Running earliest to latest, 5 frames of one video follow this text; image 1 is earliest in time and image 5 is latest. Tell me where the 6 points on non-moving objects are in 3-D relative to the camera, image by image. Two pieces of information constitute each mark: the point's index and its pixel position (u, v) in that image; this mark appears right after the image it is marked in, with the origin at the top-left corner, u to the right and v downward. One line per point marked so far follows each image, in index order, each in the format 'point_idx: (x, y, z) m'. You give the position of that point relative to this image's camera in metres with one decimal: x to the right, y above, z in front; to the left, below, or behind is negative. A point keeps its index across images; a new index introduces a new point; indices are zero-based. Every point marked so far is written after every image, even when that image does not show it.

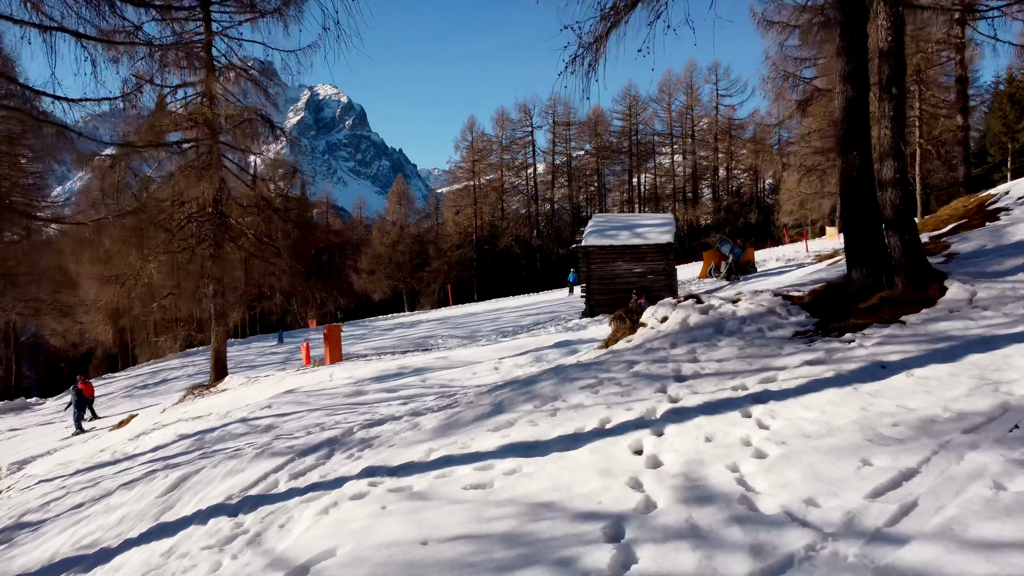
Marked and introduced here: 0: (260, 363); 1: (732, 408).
0: (-8.7, -2.6, +19.0) m
1: (+1.6, -0.9, +4.1) m
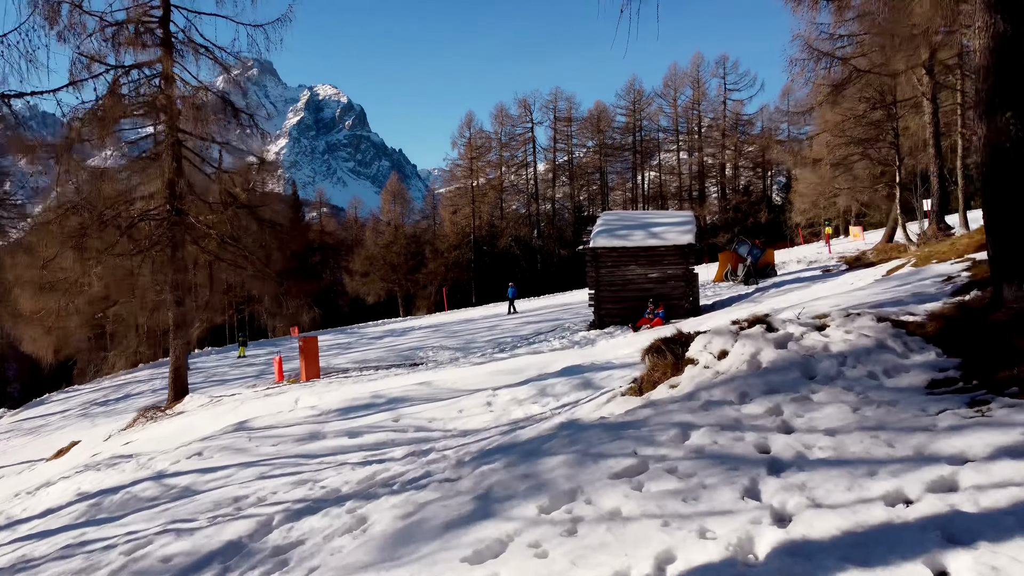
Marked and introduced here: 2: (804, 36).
0: (-8.8, -2.8, +17.2) m
1: (+1.6, -1.1, +2.2) m
2: (+8.1, +7.0, +15.3) m
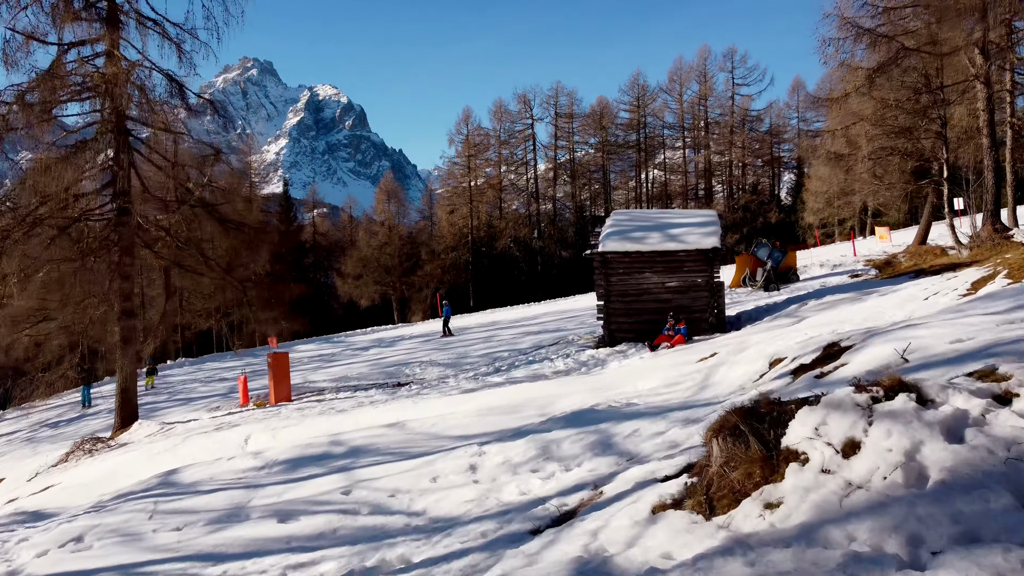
0: (-8.8, -3.1, +15.4) m
1: (+1.5, -1.3, +0.4) m
2: (+8.1, +6.8, +13.5) m
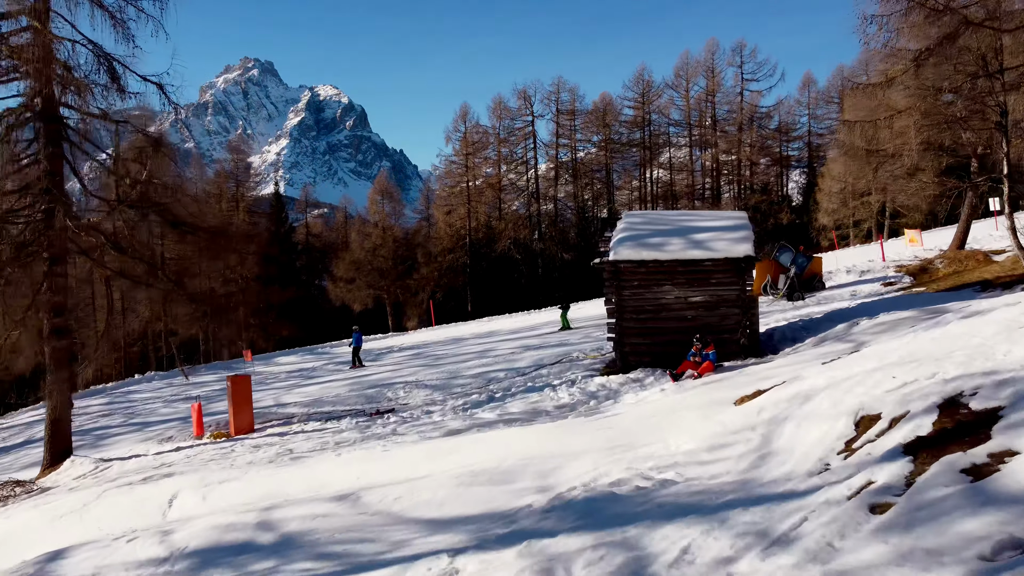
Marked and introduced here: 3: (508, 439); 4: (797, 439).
0: (-8.9, -3.4, +13.6) m
1: (+1.4, -1.6, -1.4) m
2: (+8.0, +6.5, +11.7) m
3: (-0.1, -2.0, +7.3) m
4: (+2.5, -1.3, +4.9) m
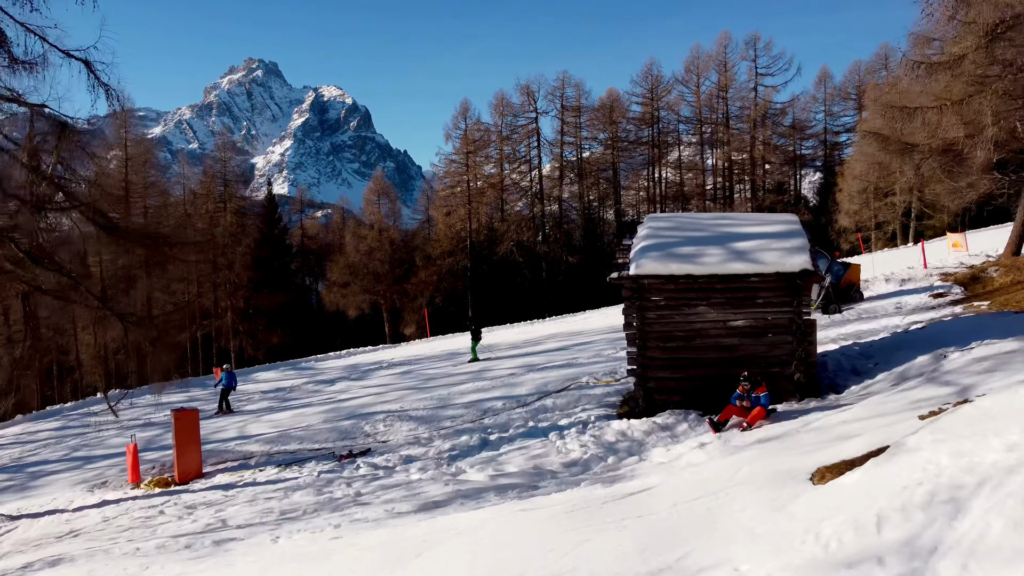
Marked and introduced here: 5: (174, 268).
0: (-8.9, -3.7, +11.7) m
1: (+1.3, -1.9, -3.3) m
2: (+8.0, +6.2, +9.7) m
3: (-0.2, -2.3, +5.3) m
4: (+2.5, -1.7, +2.9) m
5: (-5.6, +0.3, +8.9) m
